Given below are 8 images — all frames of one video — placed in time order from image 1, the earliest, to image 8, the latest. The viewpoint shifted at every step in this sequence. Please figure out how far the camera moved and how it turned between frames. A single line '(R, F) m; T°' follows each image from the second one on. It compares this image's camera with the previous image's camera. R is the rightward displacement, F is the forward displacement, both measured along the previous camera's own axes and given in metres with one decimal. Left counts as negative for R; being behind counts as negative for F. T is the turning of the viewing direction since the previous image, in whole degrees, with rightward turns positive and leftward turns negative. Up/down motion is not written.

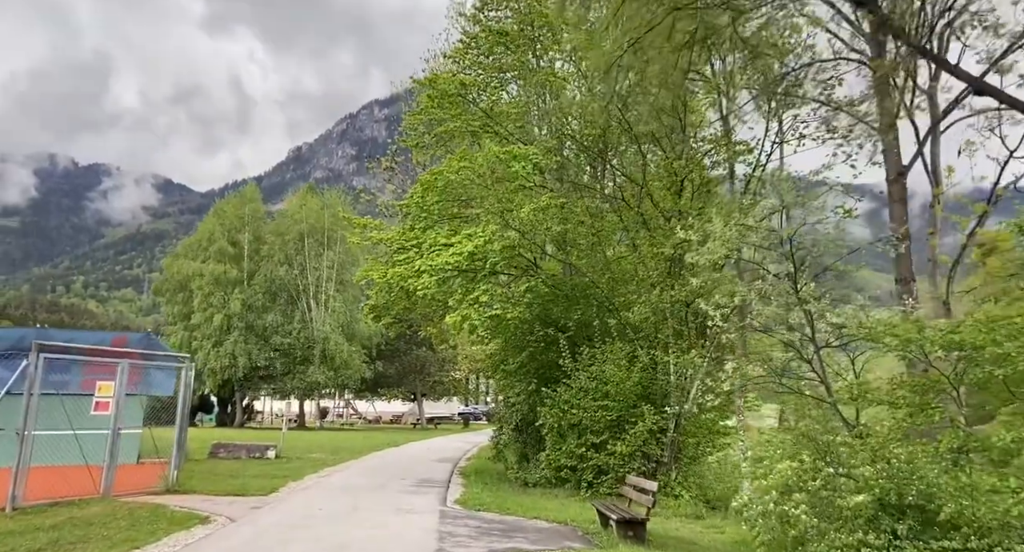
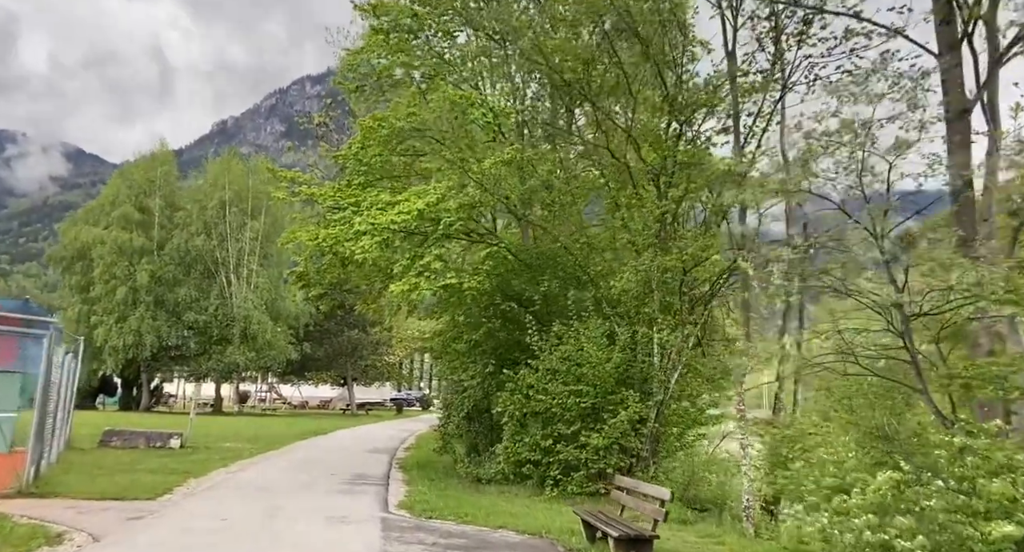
(-0.5, +2.6) m; +5°
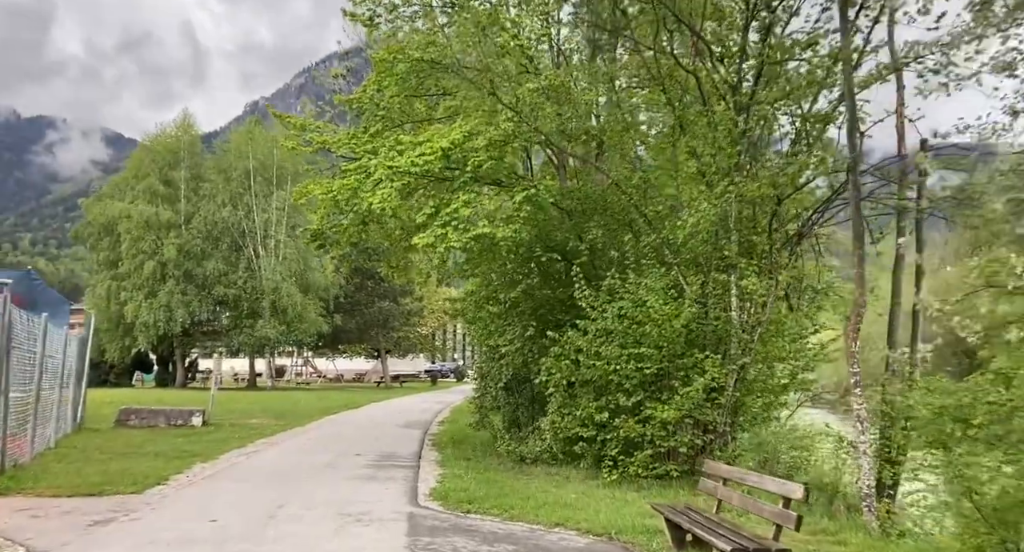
(-0.2, +2.3) m; -2°
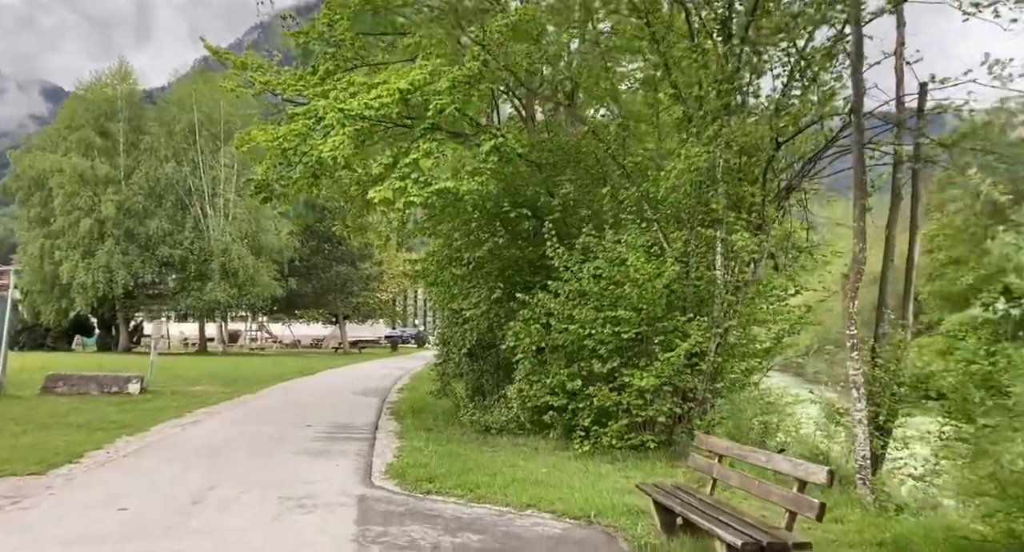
(-0.1, +1.1) m; +3°
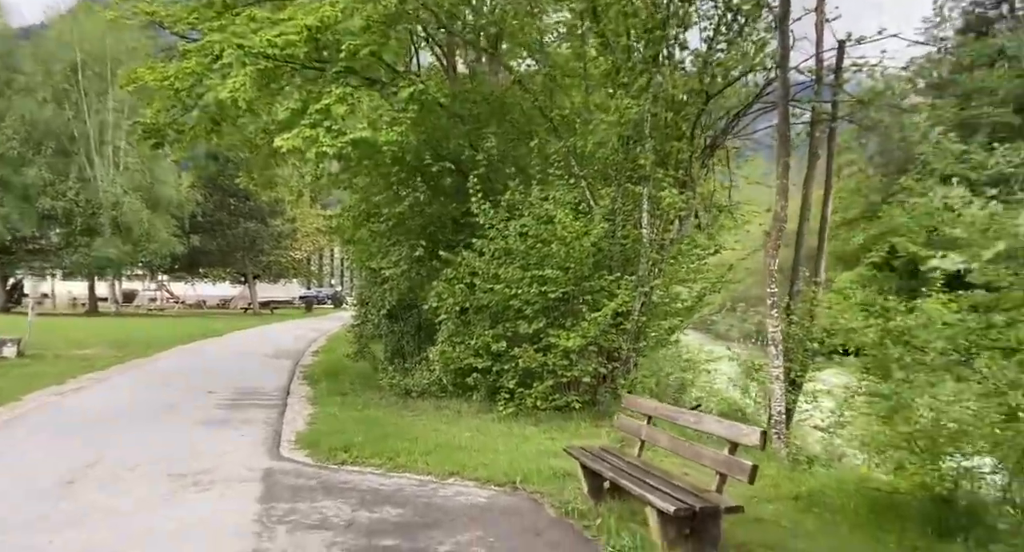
(0.0, +0.4) m; +5°
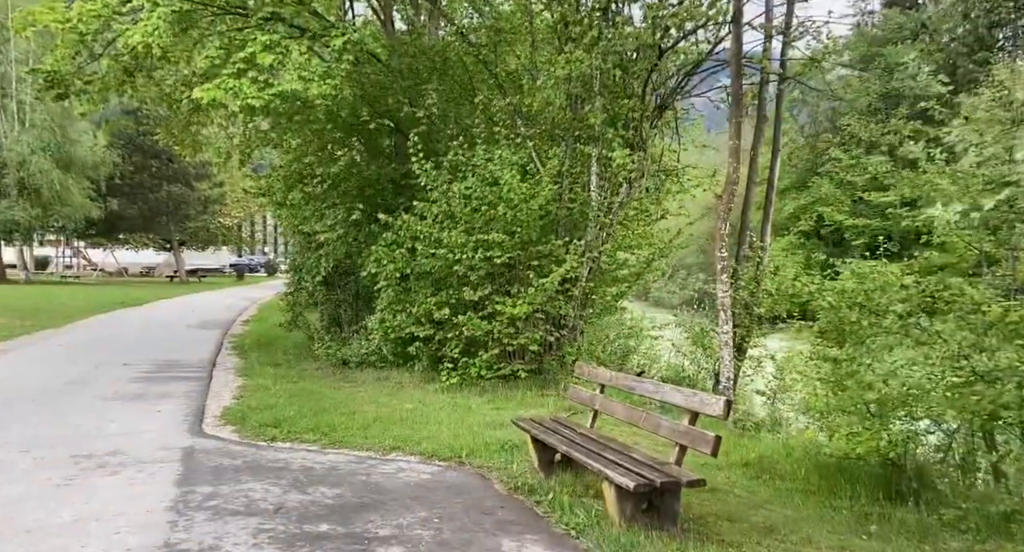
(0.0, +0.4) m; +4°
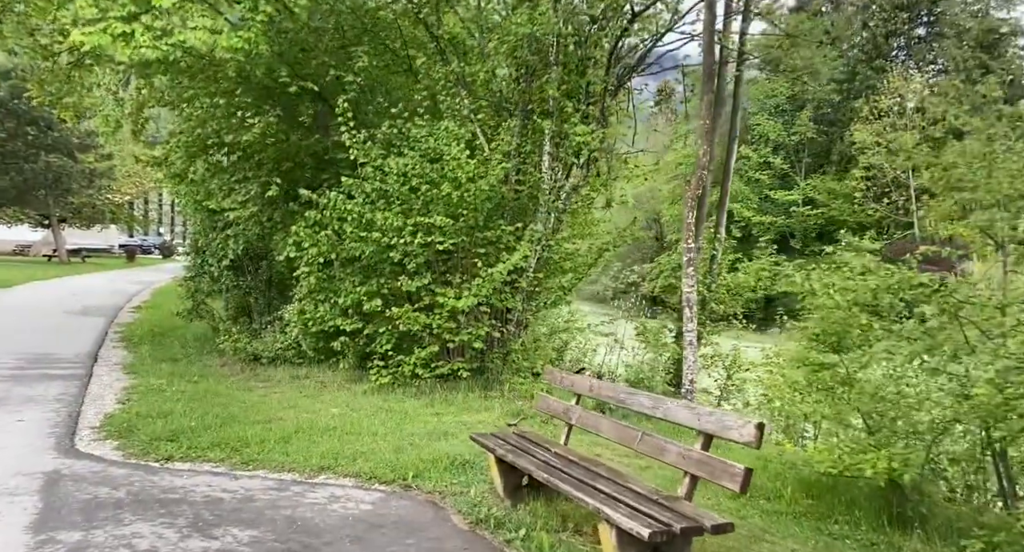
(-0.3, +1.1) m; +6°
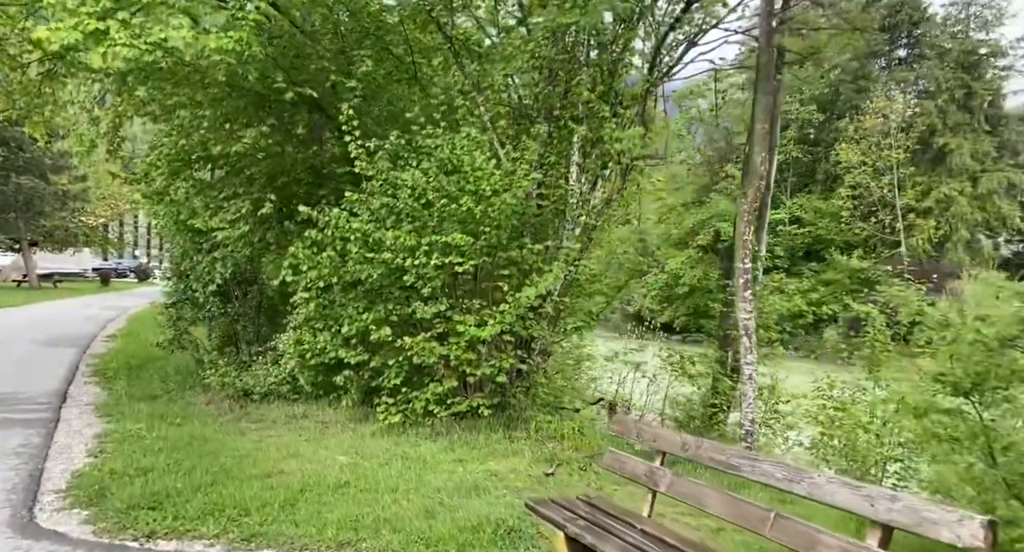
(-0.5, +1.0) m; +1°
